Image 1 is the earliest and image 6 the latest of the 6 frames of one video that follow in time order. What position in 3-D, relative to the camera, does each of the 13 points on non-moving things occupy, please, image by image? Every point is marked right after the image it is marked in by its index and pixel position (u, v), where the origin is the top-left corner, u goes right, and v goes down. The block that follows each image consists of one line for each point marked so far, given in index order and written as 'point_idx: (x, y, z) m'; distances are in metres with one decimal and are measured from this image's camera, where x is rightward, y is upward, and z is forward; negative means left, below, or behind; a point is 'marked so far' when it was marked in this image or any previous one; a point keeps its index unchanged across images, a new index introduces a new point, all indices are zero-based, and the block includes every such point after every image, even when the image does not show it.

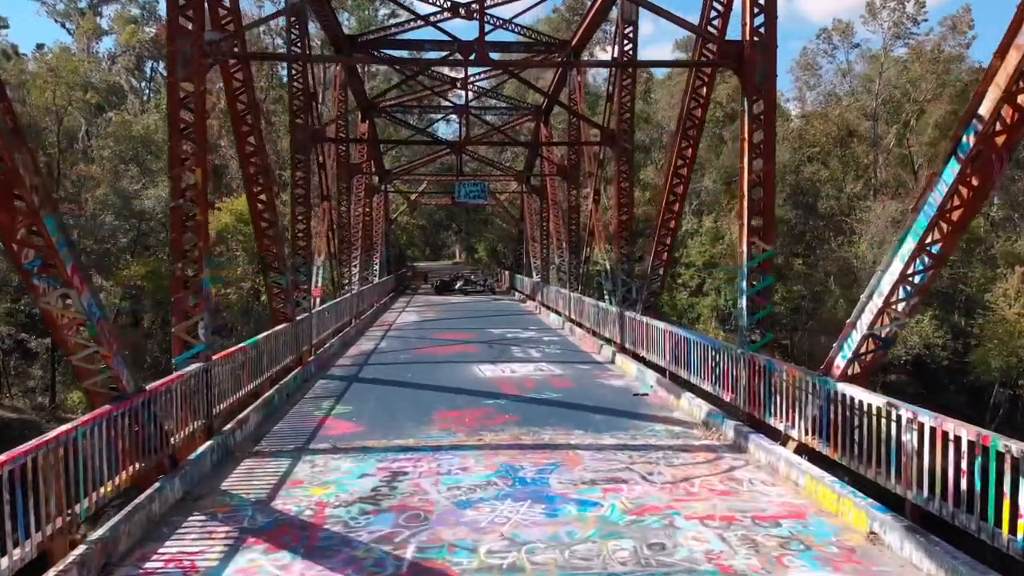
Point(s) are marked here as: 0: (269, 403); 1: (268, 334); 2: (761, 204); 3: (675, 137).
0: (-2.7, -1.3, +10.9) m
1: (-3.0, -0.6, +11.9) m
2: (+2.4, +0.8, +9.4) m
3: (+2.1, +1.9, +12.3) m
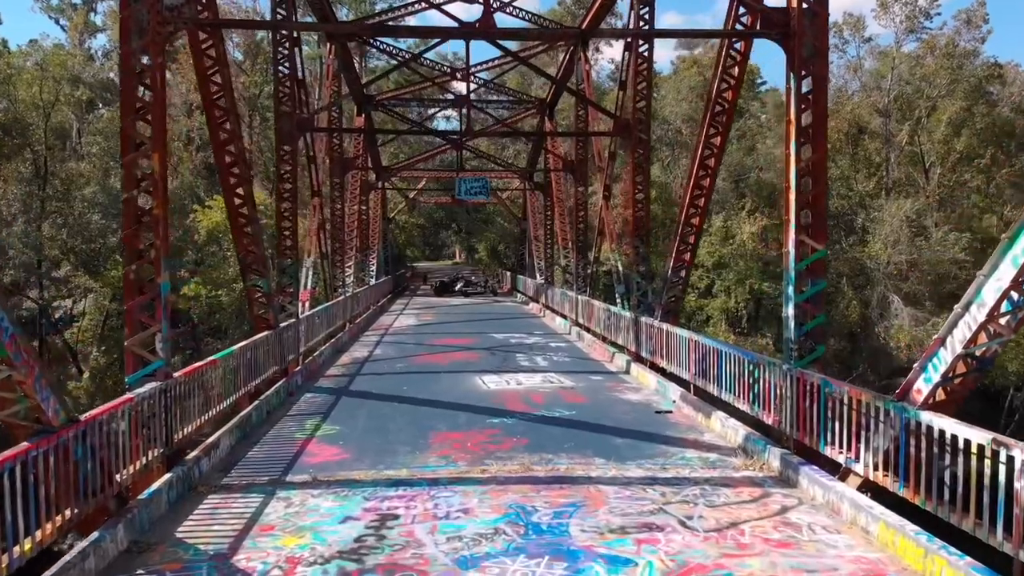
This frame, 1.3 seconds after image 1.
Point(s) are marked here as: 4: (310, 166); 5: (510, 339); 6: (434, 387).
0: (-2.7, -1.4, +9.6) m
1: (-2.9, -0.6, +10.7) m
2: (+2.5, +0.8, +8.1) m
3: (+2.2, +1.9, +11.1) m
4: (-3.8, +2.3, +17.7) m
5: (0.0, -1.0, +18.9) m
6: (-1.0, -1.3, +12.2) m
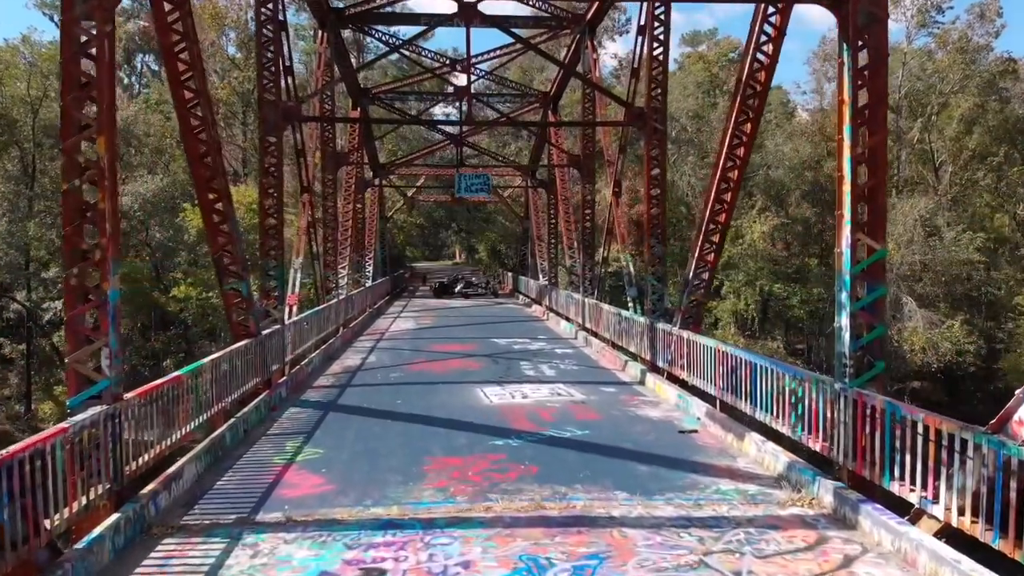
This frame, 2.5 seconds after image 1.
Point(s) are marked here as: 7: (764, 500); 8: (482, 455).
0: (-2.6, -1.4, +8.5) m
1: (-2.9, -0.7, +9.5) m
2: (+2.6, +0.7, +7.0) m
3: (+2.2, +1.8, +9.9) m
4: (-3.7, +2.2, +16.6) m
5: (0.0, -1.0, +17.8) m
6: (-0.9, -1.3, +11.1) m
7: (+1.8, -1.5, +7.0) m
8: (-0.3, -1.4, +8.2) m
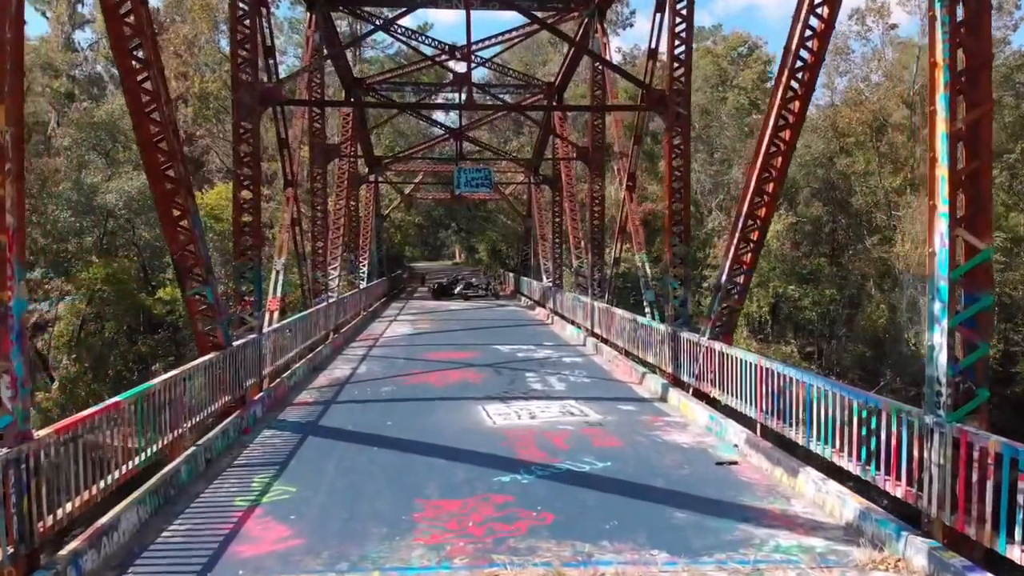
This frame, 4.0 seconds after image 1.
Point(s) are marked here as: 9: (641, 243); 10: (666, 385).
0: (-2.5, -1.4, +7.1) m
1: (-2.8, -0.7, +8.2) m
2: (+2.6, +0.7, +5.6) m
3: (+2.3, +1.8, +8.6) m
4: (-3.6, +2.2, +15.2) m
5: (+0.1, -1.1, +16.4) m
6: (-0.9, -1.3, +9.7) m
7: (+1.9, -1.6, +5.6) m
8: (-0.2, -1.5, +6.8) m
9: (+2.1, +0.8, +16.2) m
10: (+1.8, -1.1, +11.3) m
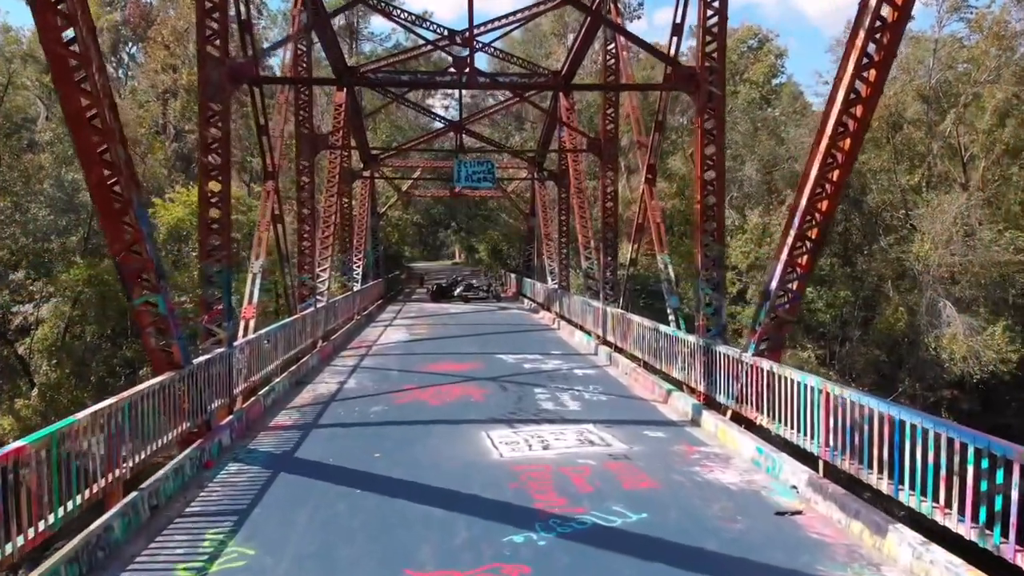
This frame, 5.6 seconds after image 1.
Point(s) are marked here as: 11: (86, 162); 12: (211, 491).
0: (-2.5, -1.5, +5.6) m
1: (-2.7, -0.8, +6.7) m
2: (+2.7, +0.6, +4.1) m
3: (+2.4, +1.7, +7.1) m
4: (-3.6, +2.1, +13.7) m
5: (+0.2, -1.1, +14.9) m
6: (-0.8, -1.4, +8.2) m
7: (+2.0, -1.6, +4.1) m
8: (-0.1, -1.5, +5.4) m
9: (+2.2, +0.7, +14.7) m
10: (+1.9, -1.2, +9.8) m
11: (-3.0, +0.9, +6.8) m
12: (-2.3, -1.5, +7.4) m
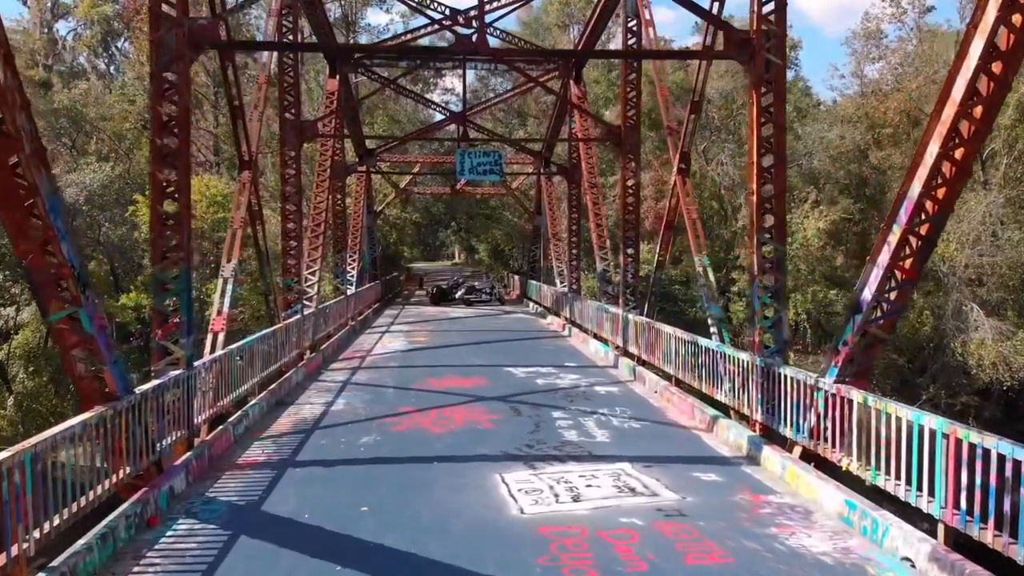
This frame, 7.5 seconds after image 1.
0: (-2.3, -1.6, +4.0) m
1: (-2.6, -0.9, +5.0) m
2: (+2.9, +0.6, +2.4) m
3: (+2.5, +1.6, +5.4) m
4: (-3.4, +2.0, +12.1) m
5: (+0.3, -1.2, +13.3) m
6: (-0.6, -1.5, +6.5) m
7: (+2.1, -1.7, +2.4) m
8: (+0.1, -1.6, +3.7) m
9: (+2.4, +0.6, +13.0) m
10: (+2.0, -1.3, +8.1) m
11: (-2.8, +0.8, +5.1) m
12: (-2.1, -1.6, +5.7) m
